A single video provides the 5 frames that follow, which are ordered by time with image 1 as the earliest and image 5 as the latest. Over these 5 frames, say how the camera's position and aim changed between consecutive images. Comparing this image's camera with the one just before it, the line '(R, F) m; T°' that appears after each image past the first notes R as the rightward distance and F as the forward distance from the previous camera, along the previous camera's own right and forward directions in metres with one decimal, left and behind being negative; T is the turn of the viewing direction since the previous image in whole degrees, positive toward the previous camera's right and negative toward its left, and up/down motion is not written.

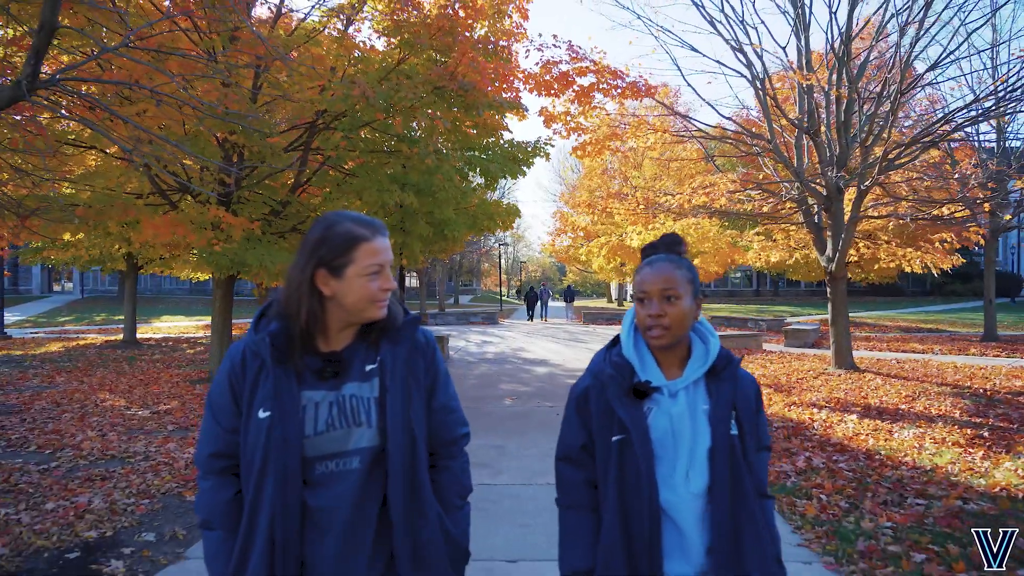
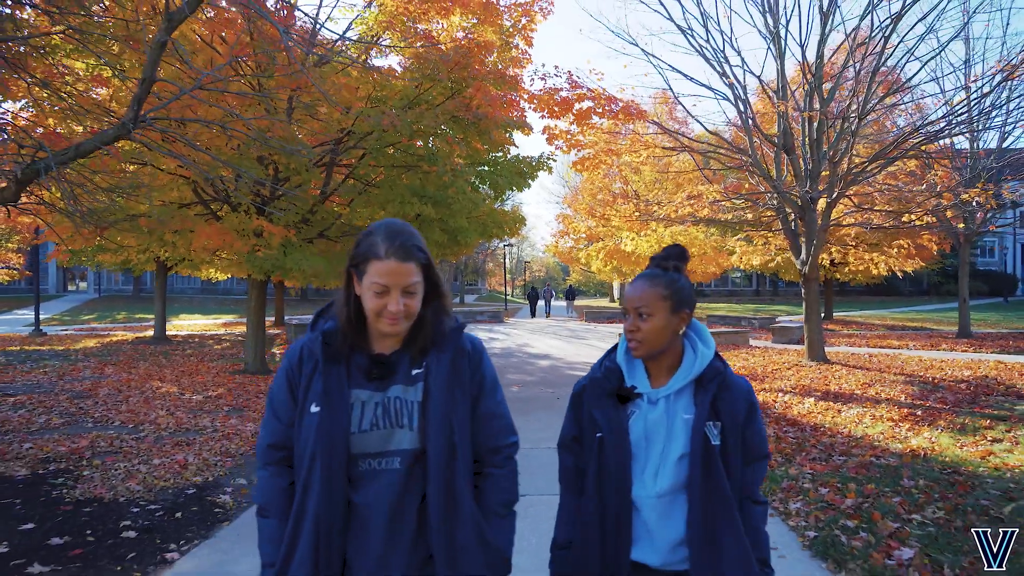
(0.0, -1.1) m; 0°
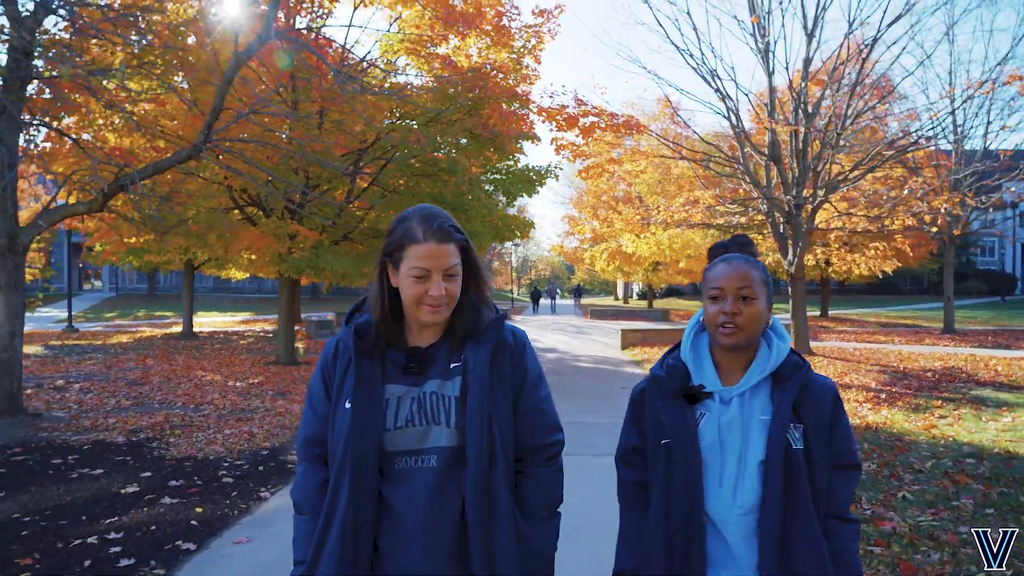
(-0.1, -1.0) m; 0°
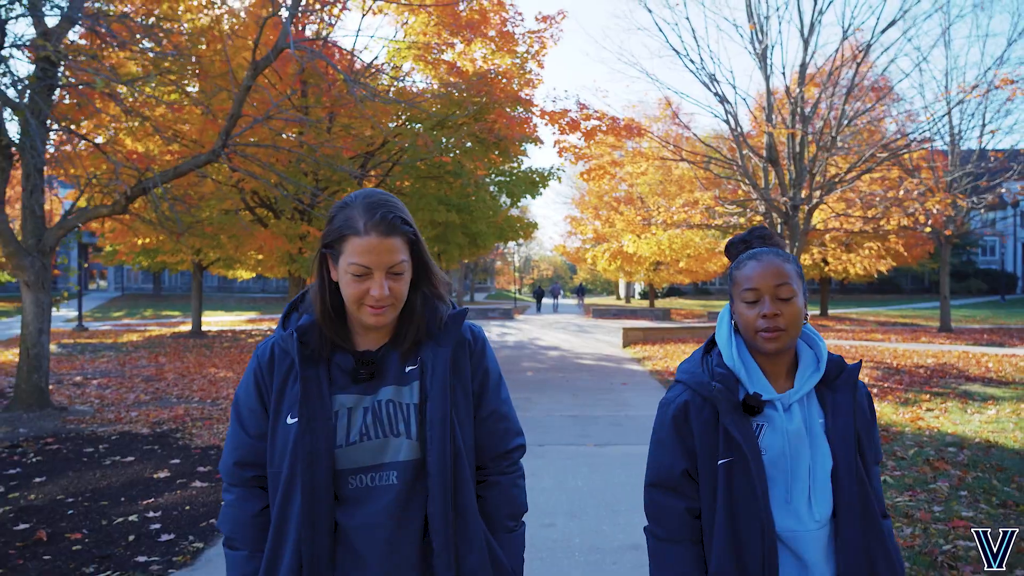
(0.0, -0.3) m; 0°
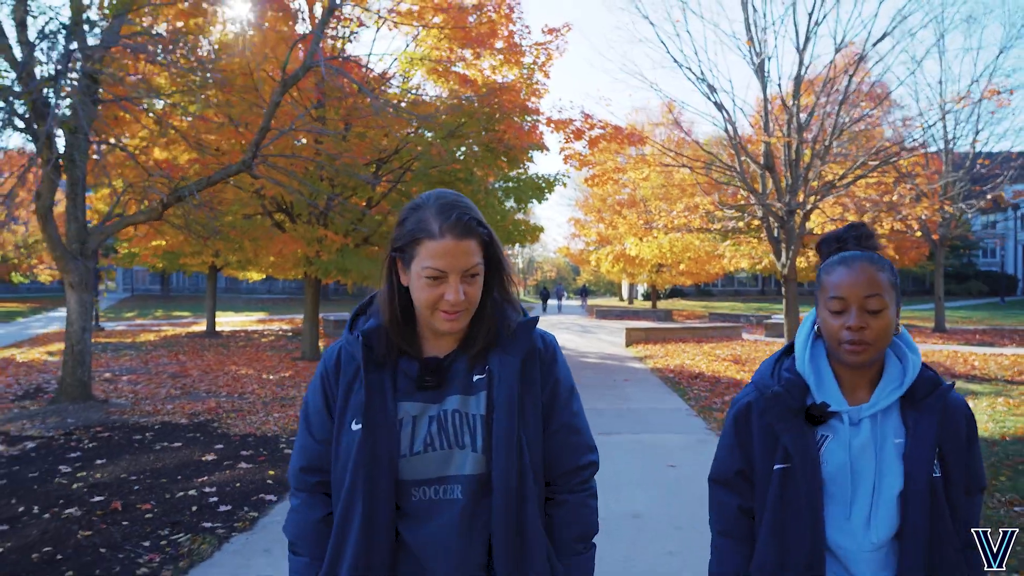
(-0.1, -0.5) m; 0°
